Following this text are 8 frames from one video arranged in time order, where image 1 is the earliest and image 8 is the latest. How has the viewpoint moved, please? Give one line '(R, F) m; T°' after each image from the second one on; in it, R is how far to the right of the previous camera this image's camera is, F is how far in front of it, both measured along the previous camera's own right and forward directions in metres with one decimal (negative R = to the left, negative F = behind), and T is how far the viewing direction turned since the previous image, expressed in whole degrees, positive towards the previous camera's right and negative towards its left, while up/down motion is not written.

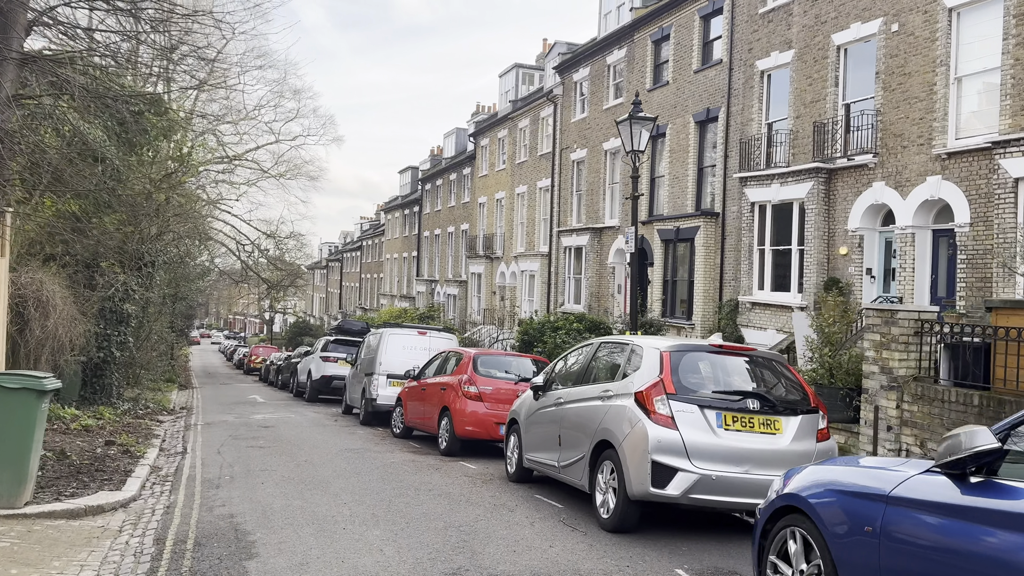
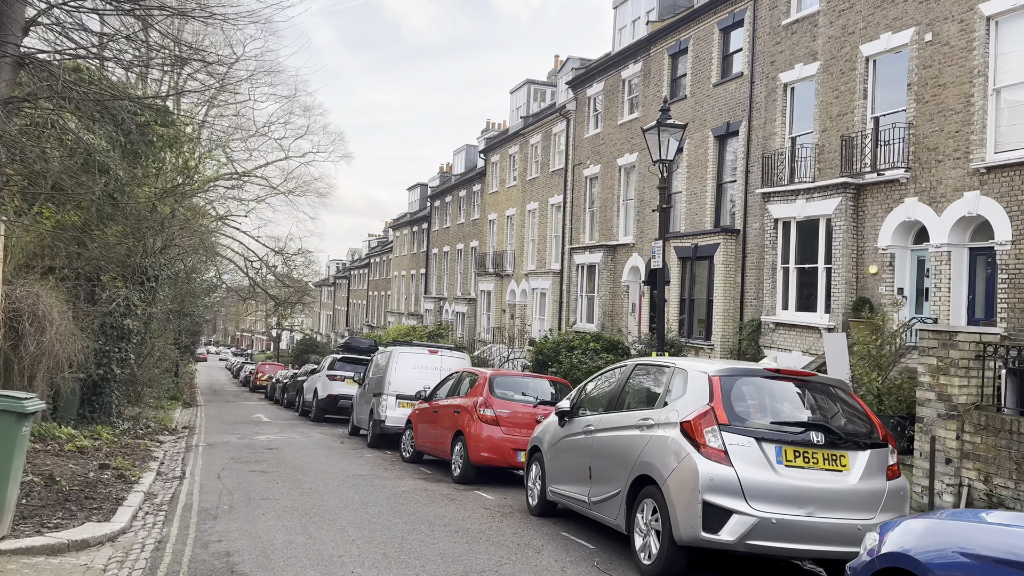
(-0.2, +0.6) m; 0°
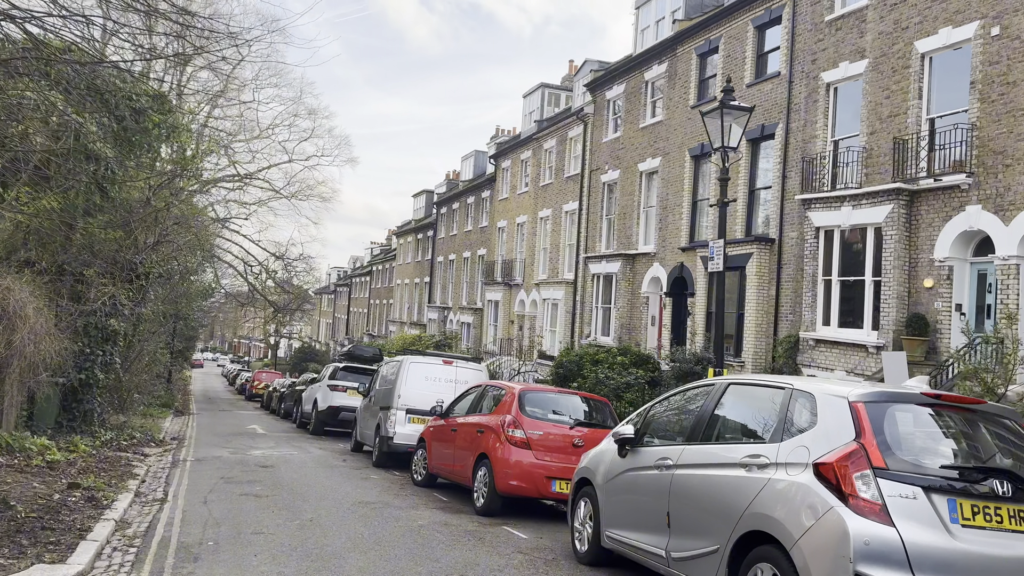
(-0.4, +1.2) m; 0°
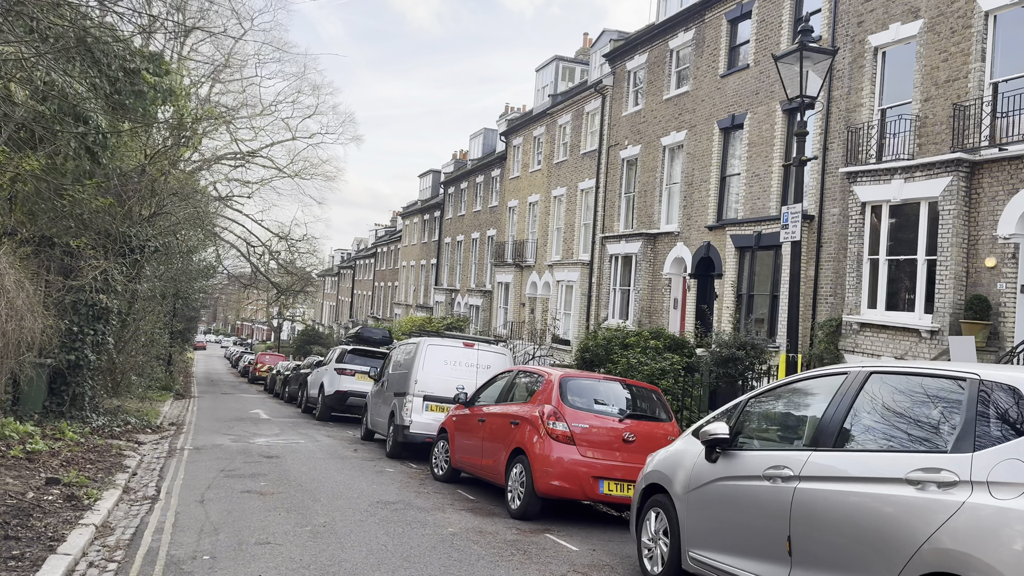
(-0.4, +1.1) m; 0°
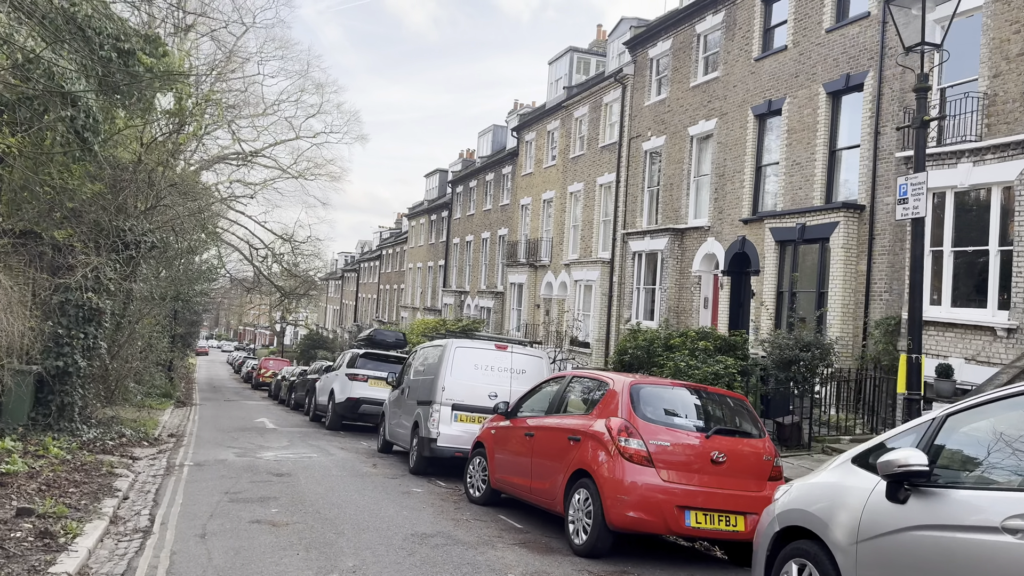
(-0.5, +1.2) m; 0°
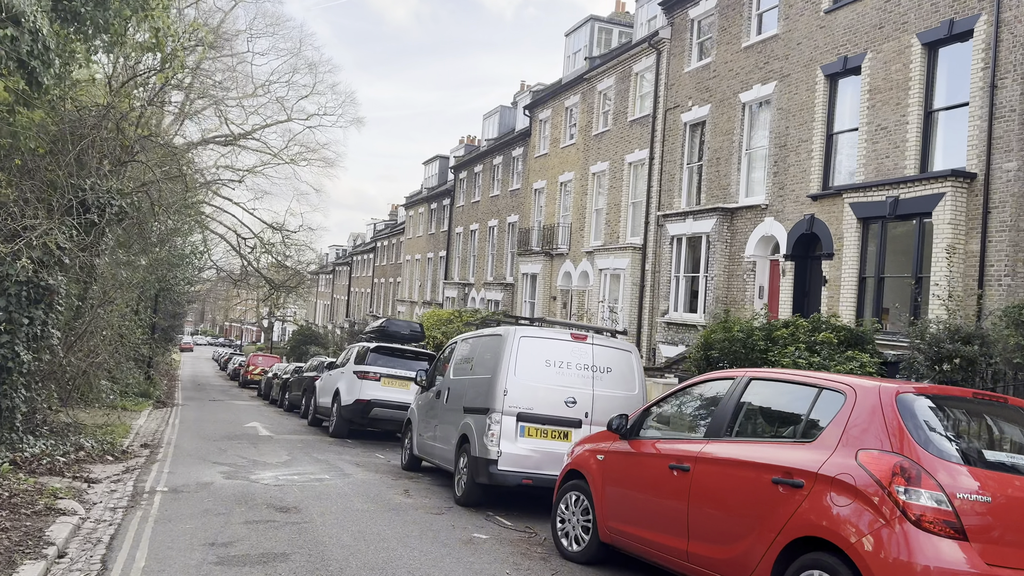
(-0.9, +2.5) m; +1°
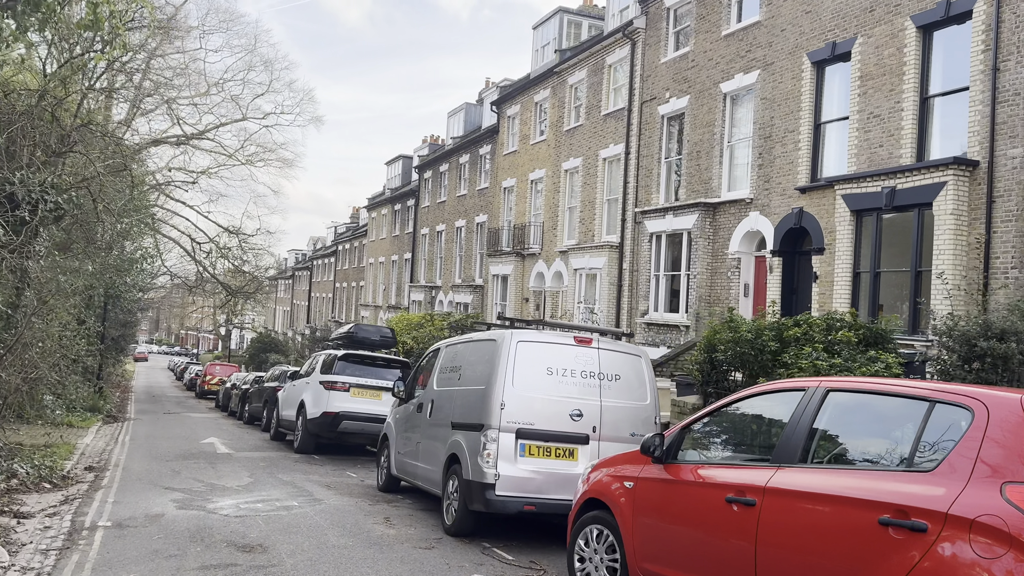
(-0.3, +0.9) m; +3°
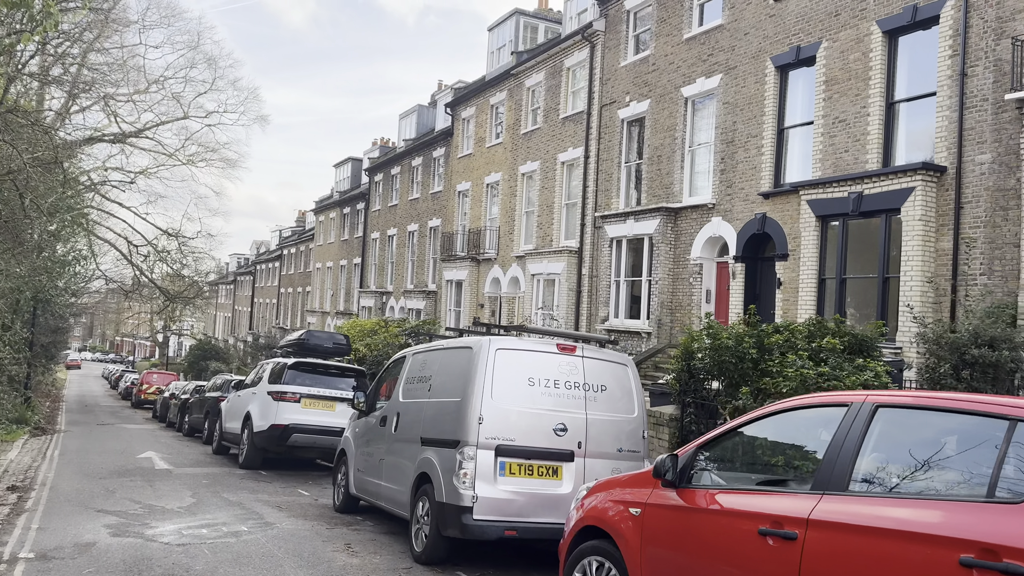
(-0.2, +0.6) m; +4°
